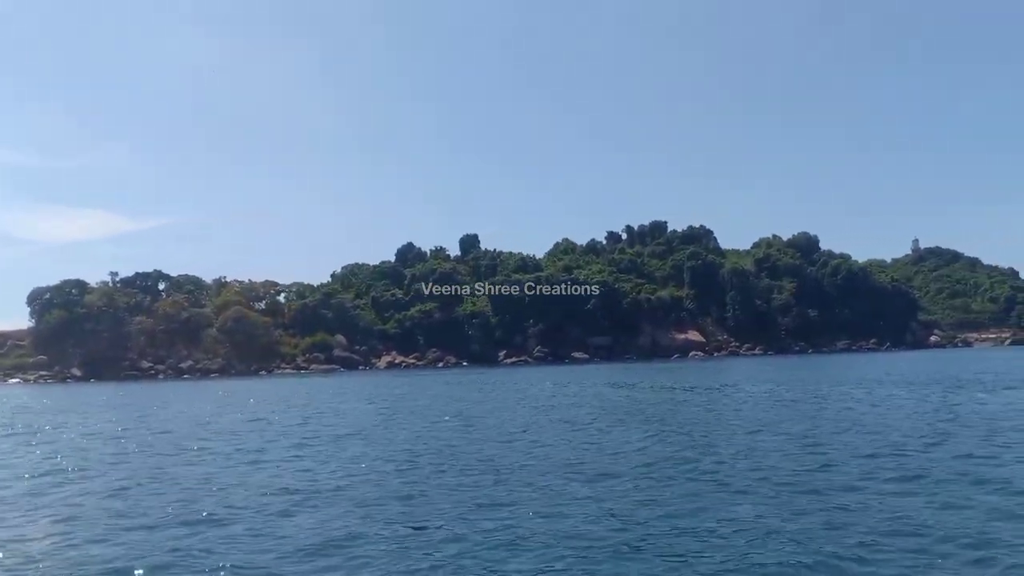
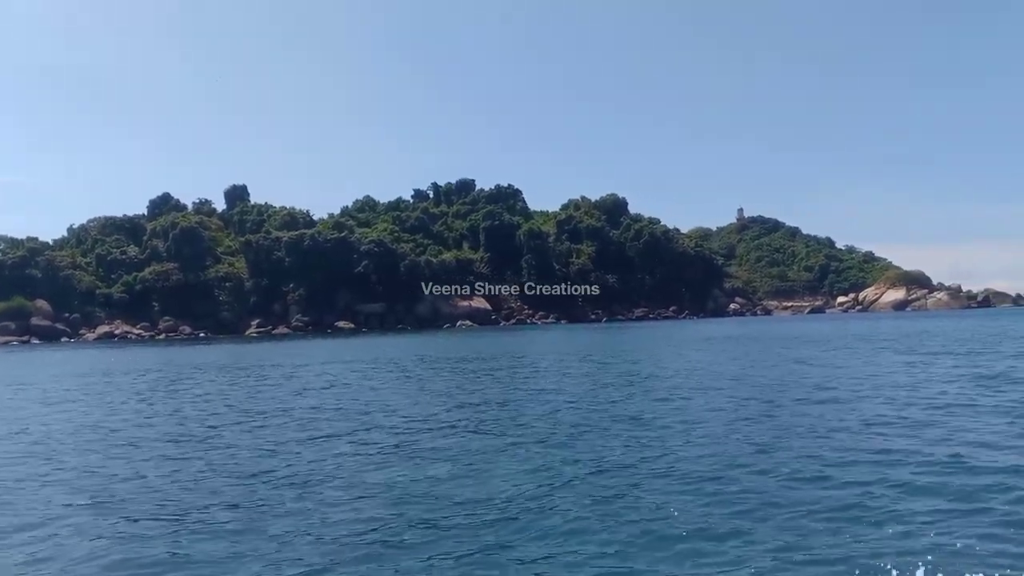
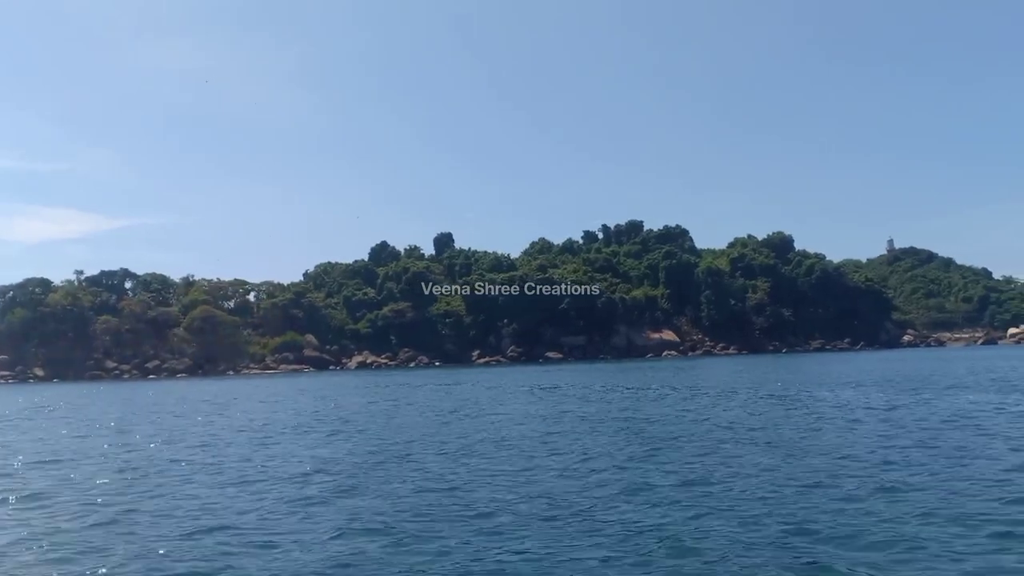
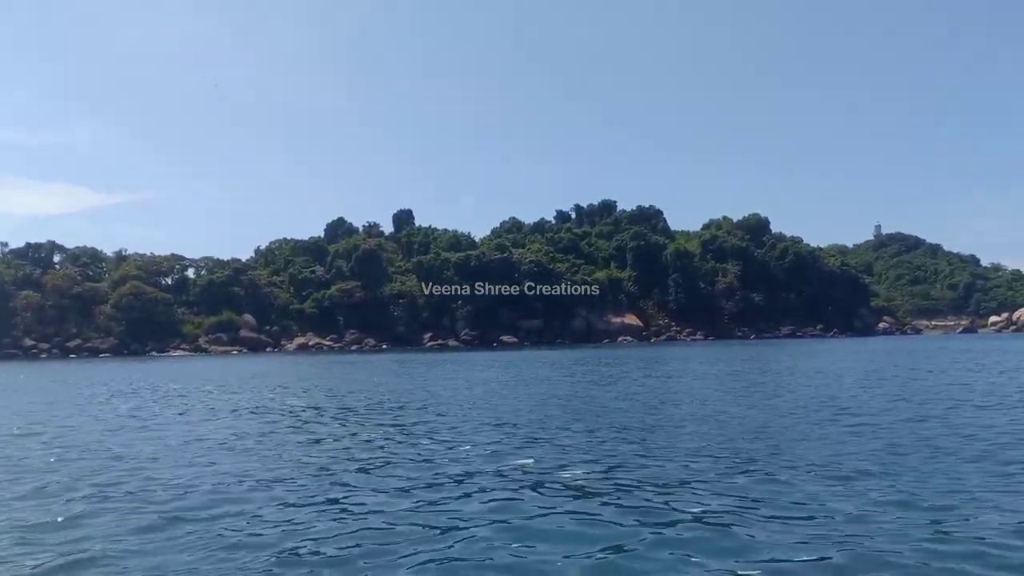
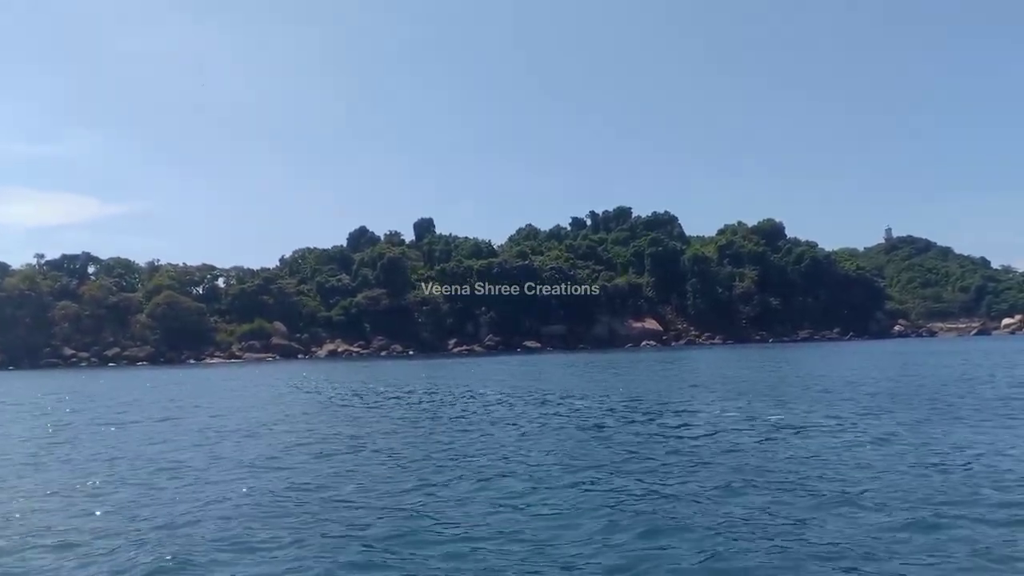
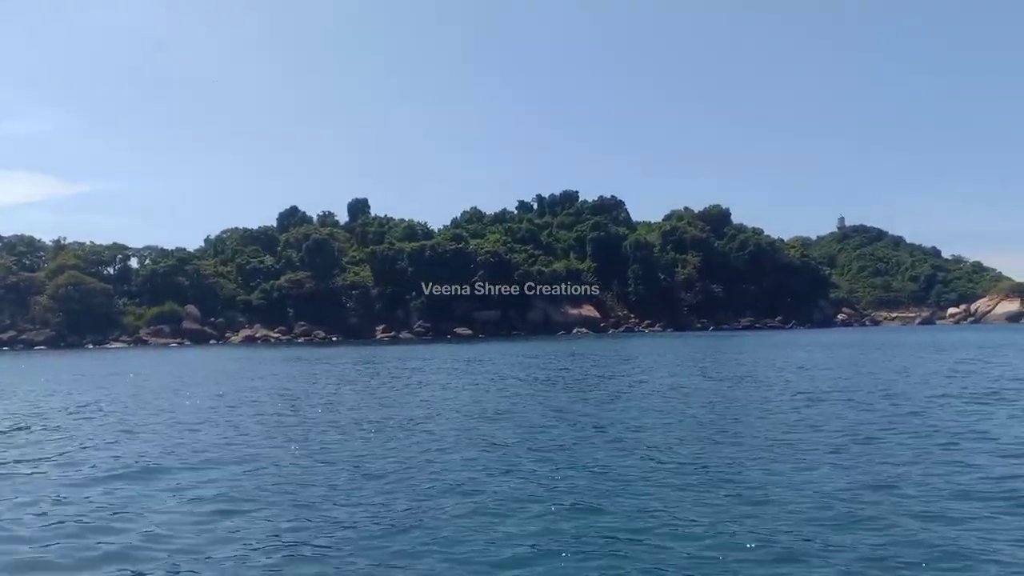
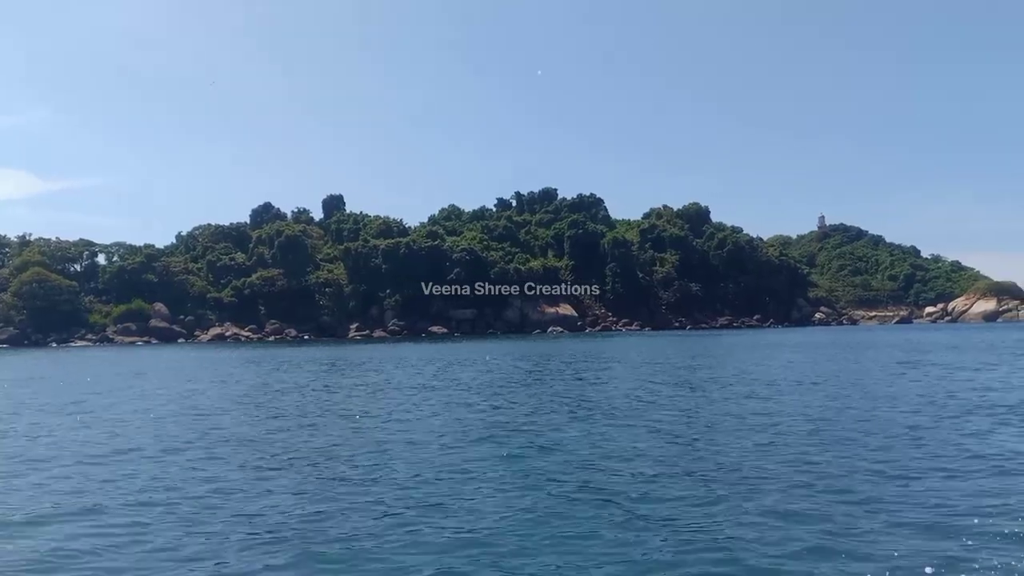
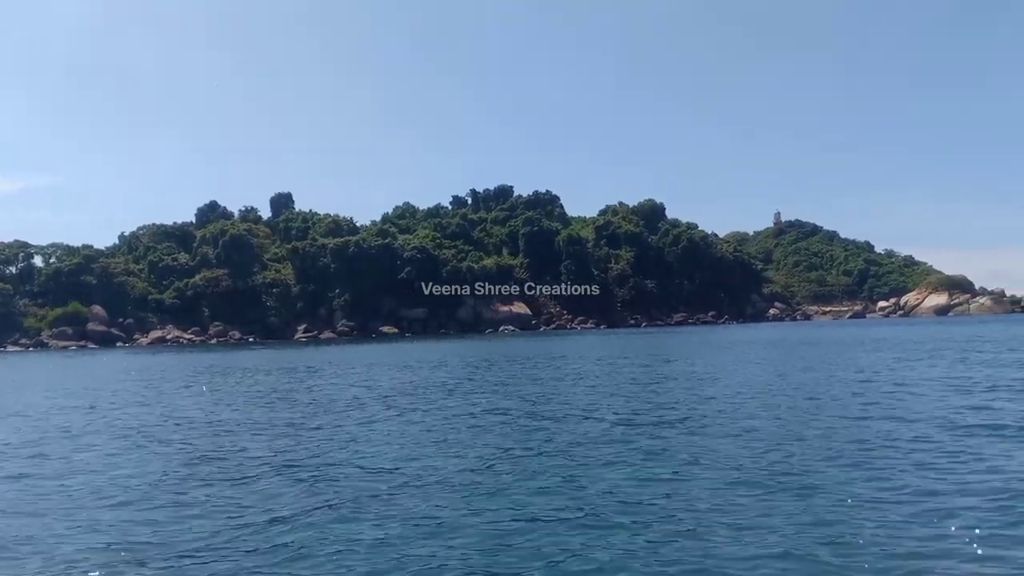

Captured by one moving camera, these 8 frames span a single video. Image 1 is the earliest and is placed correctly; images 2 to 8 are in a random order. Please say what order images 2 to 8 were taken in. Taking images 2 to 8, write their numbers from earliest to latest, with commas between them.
3, 5, 4, 6, 7, 8, 2
